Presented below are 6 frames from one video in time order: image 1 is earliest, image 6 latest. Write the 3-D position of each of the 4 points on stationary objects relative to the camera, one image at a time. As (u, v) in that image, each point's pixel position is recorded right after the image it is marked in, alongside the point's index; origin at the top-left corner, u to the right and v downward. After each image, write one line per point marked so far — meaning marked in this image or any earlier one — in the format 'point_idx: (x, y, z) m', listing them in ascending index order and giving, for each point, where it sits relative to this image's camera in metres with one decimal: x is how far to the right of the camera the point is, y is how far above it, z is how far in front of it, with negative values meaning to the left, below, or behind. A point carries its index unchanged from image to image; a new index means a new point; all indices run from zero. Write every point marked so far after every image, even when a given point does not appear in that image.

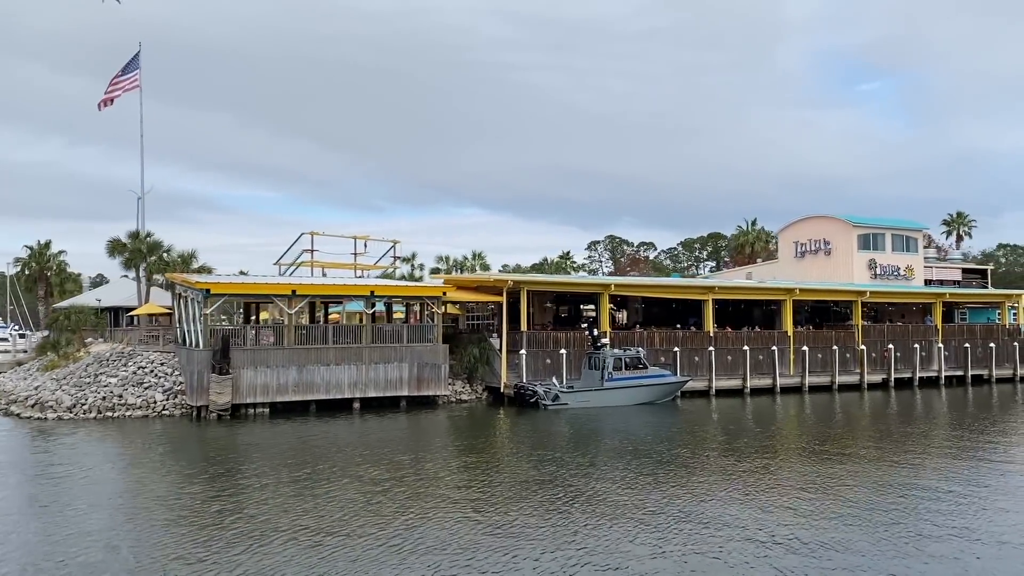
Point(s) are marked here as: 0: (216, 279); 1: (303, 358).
0: (-8.7, +0.3, +19.3) m
1: (-6.4, -2.1, +20.0) m
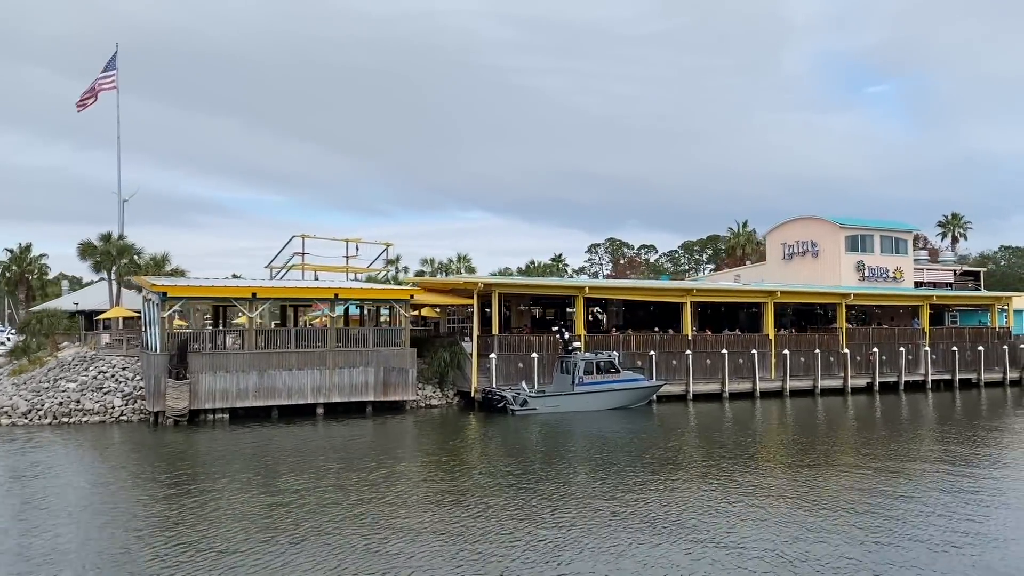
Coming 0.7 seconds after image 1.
0: (-9.8, +0.2, +18.9) m
1: (-7.4, -2.2, +19.6) m
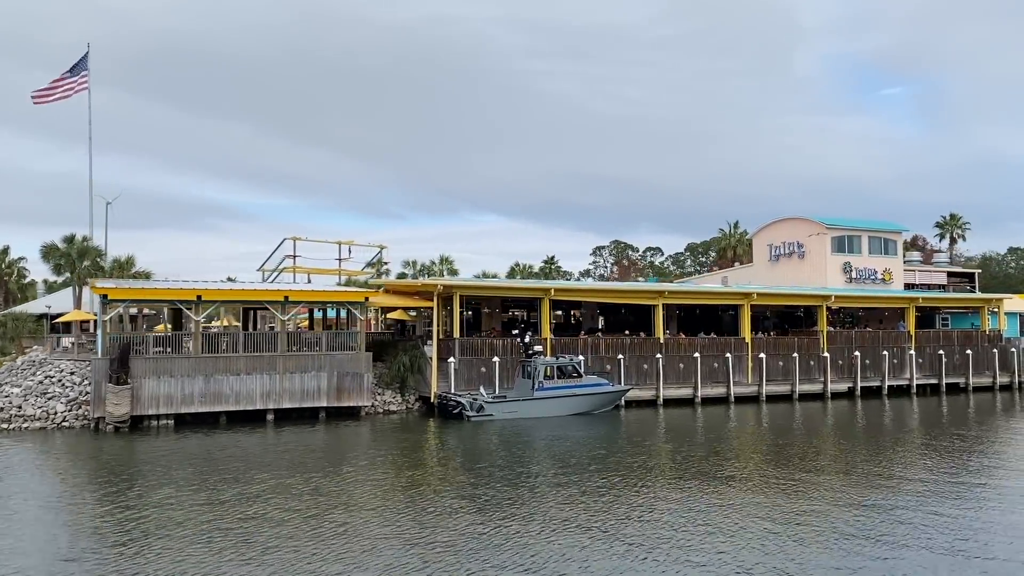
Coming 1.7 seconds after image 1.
0: (-11.1, +0.1, +18.4) m
1: (-8.7, -2.3, +19.0) m
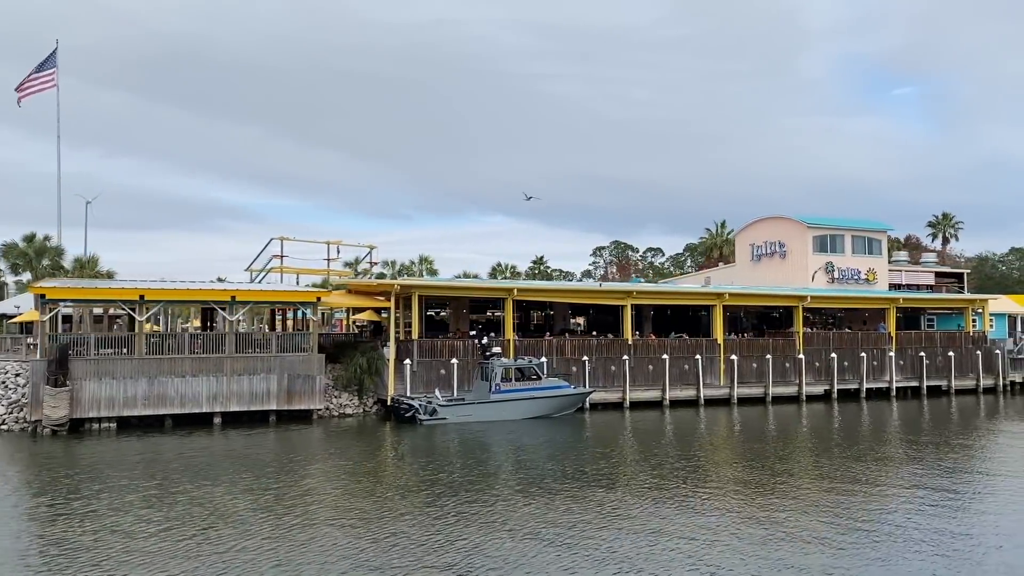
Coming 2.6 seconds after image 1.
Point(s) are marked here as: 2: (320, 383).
0: (-12.5, +0.1, +17.9) m
1: (-10.1, -2.3, +18.5) m
2: (-5.9, -2.9, +20.0) m
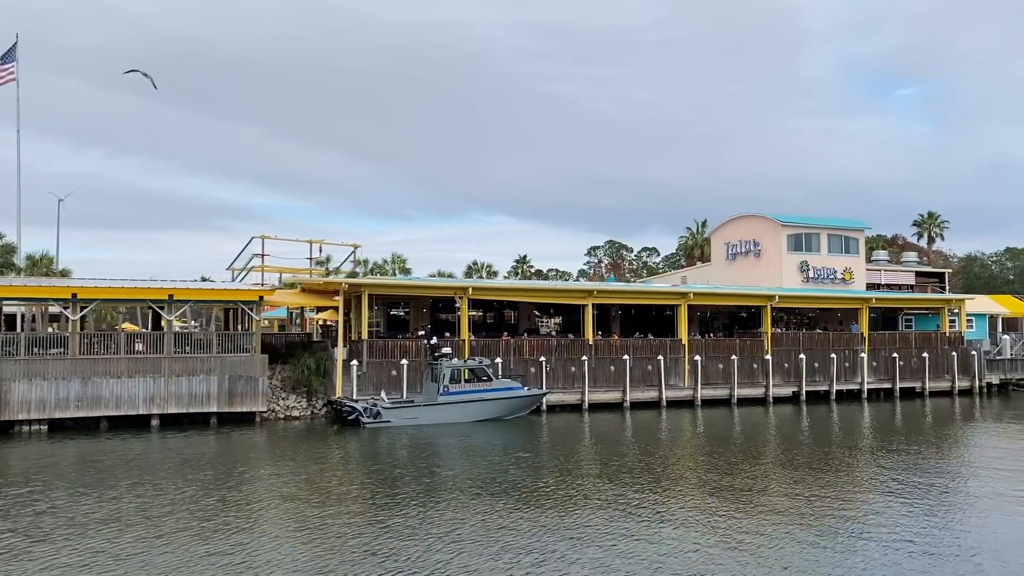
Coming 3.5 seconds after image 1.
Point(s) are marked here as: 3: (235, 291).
0: (-14.0, +0.2, +17.4) m
1: (-11.6, -2.2, +18.0) m
2: (-7.4, -2.8, +19.4) m
3: (-8.2, -0.1, +19.4) m
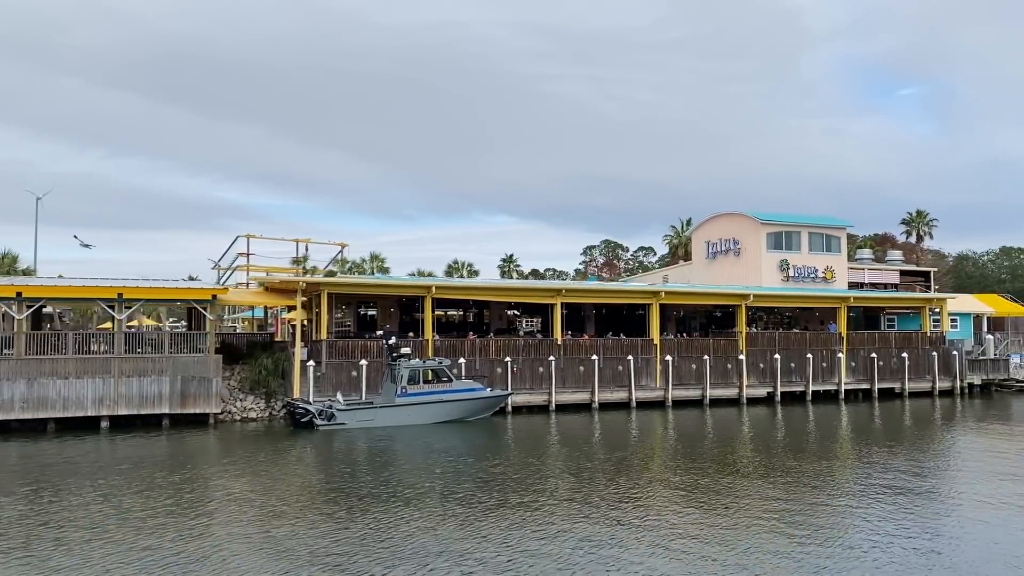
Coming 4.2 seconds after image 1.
0: (-15.1, +0.2, +16.9) m
1: (-12.7, -2.2, +17.5) m
2: (-8.5, -2.8, +19.0) m
3: (-9.3, -0.1, +19.0) m
